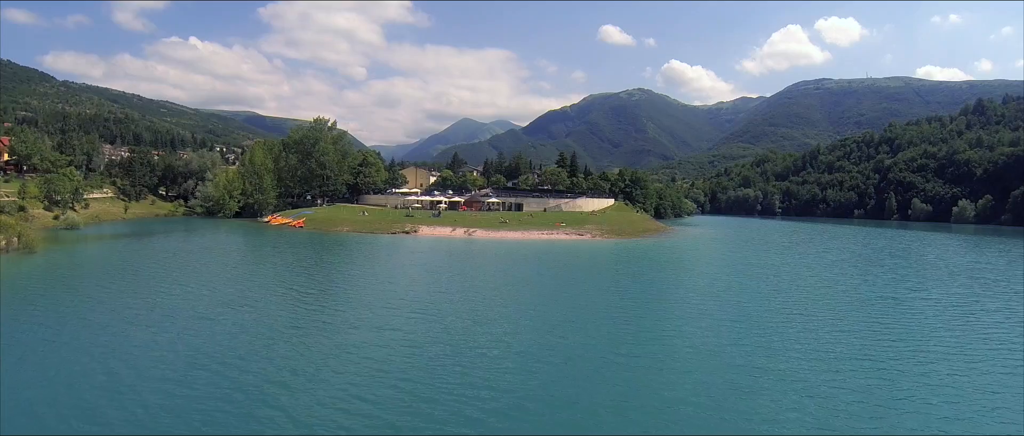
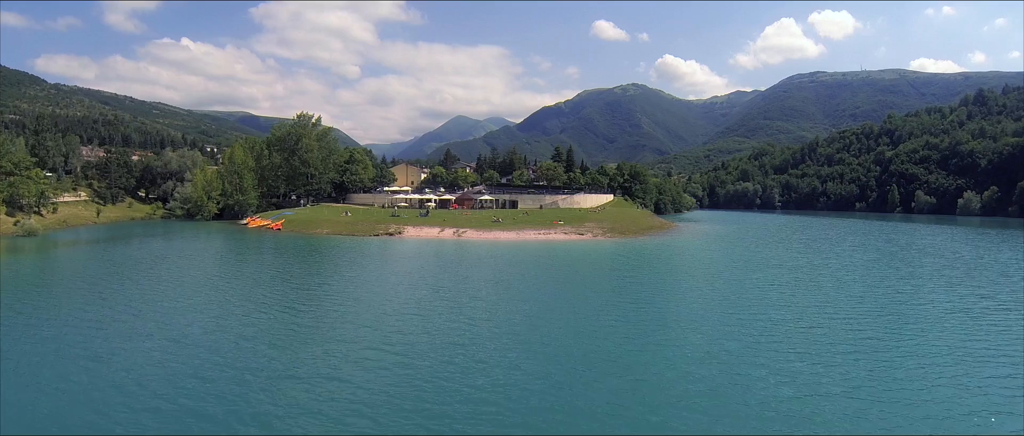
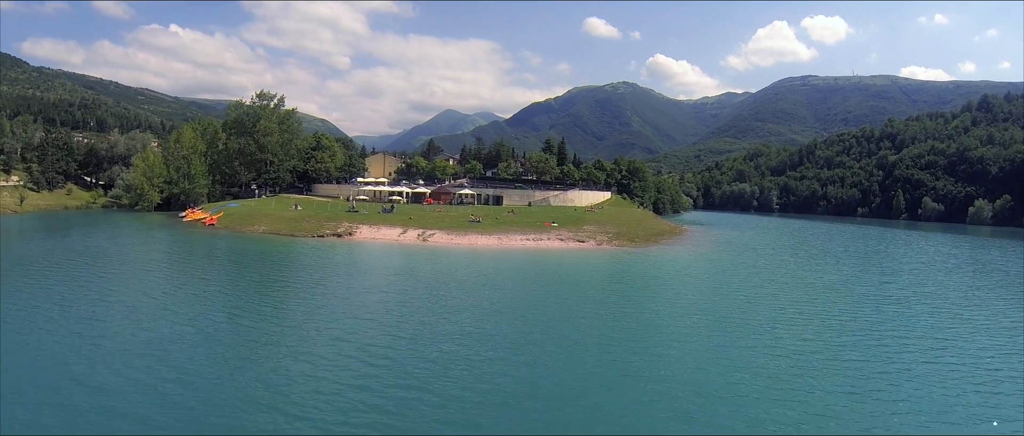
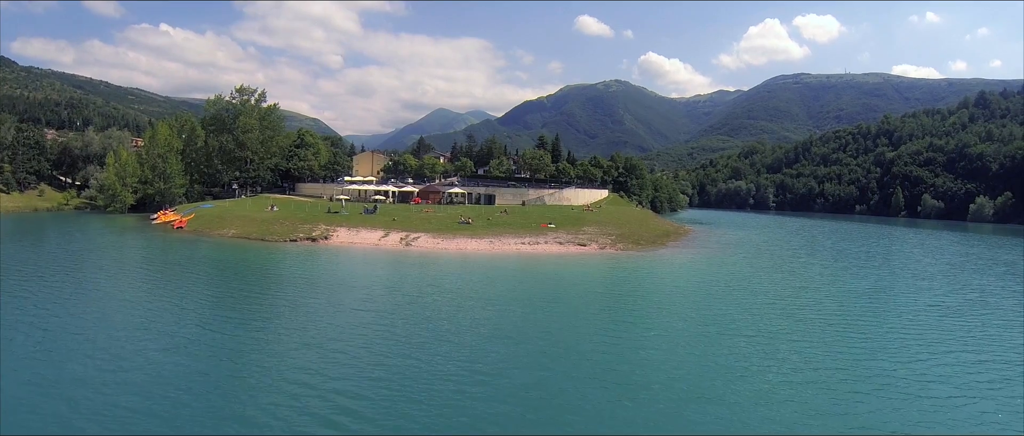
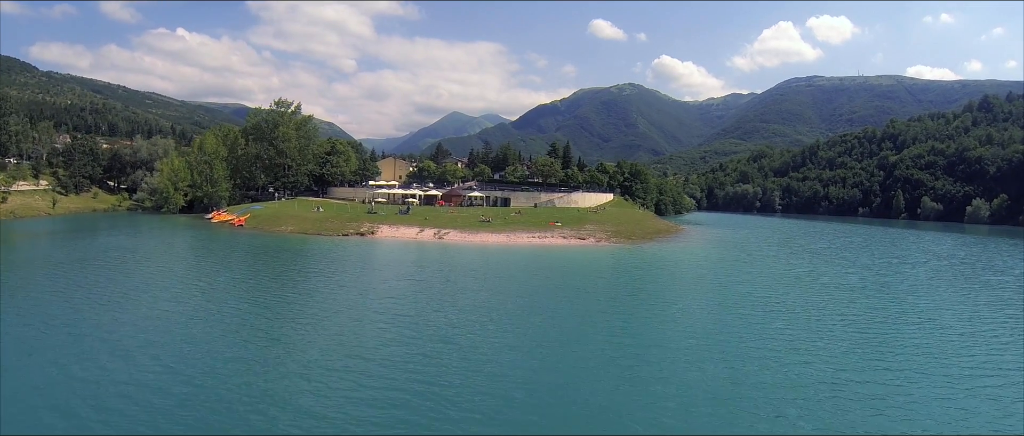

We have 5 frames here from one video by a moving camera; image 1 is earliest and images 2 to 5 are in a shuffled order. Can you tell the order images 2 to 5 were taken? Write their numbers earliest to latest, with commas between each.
2, 5, 3, 4
